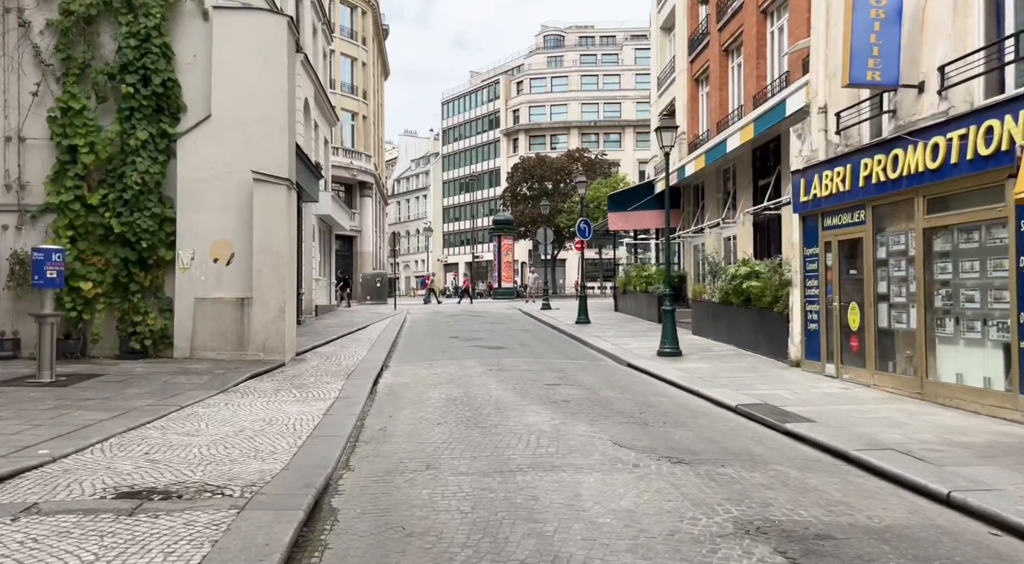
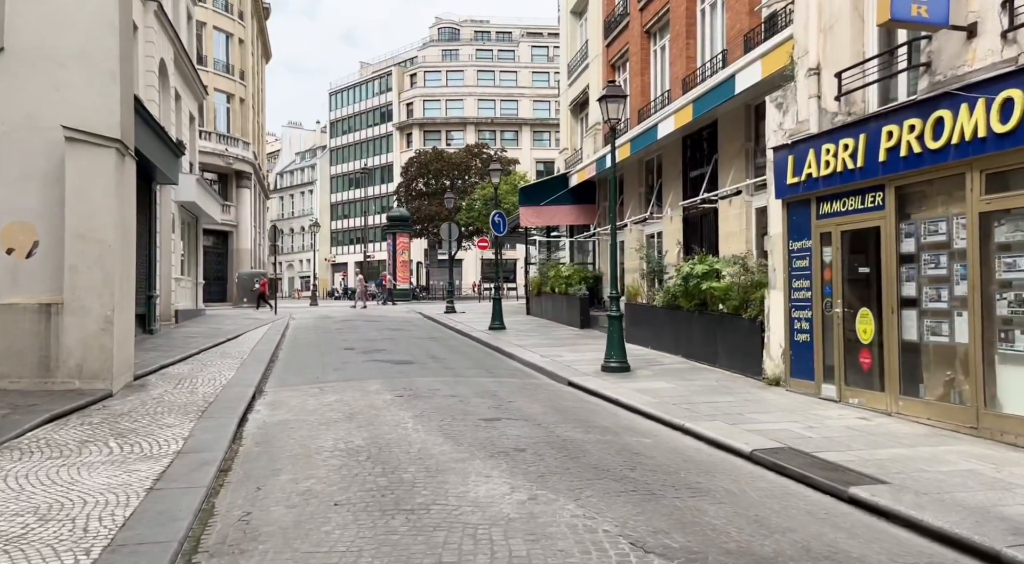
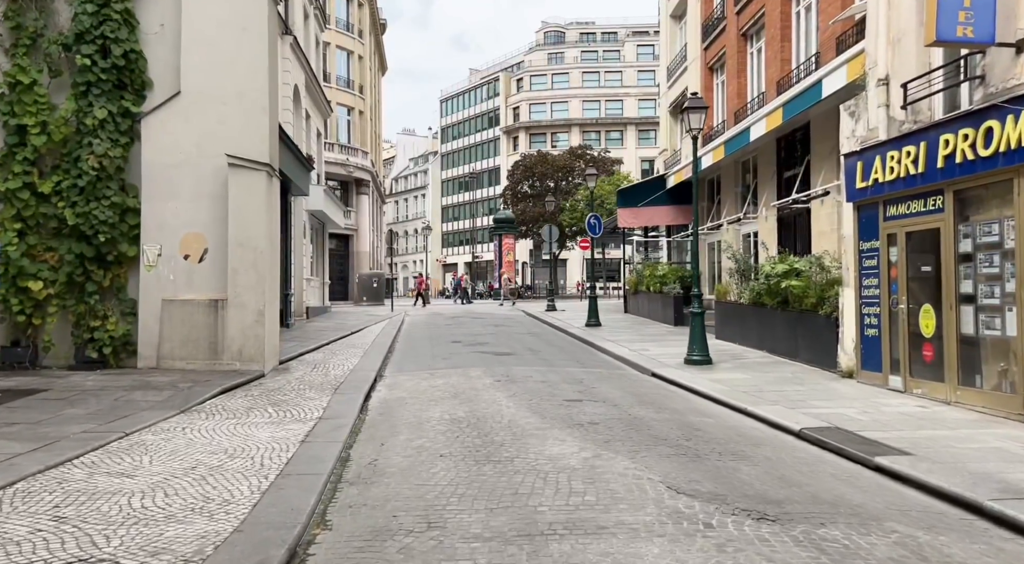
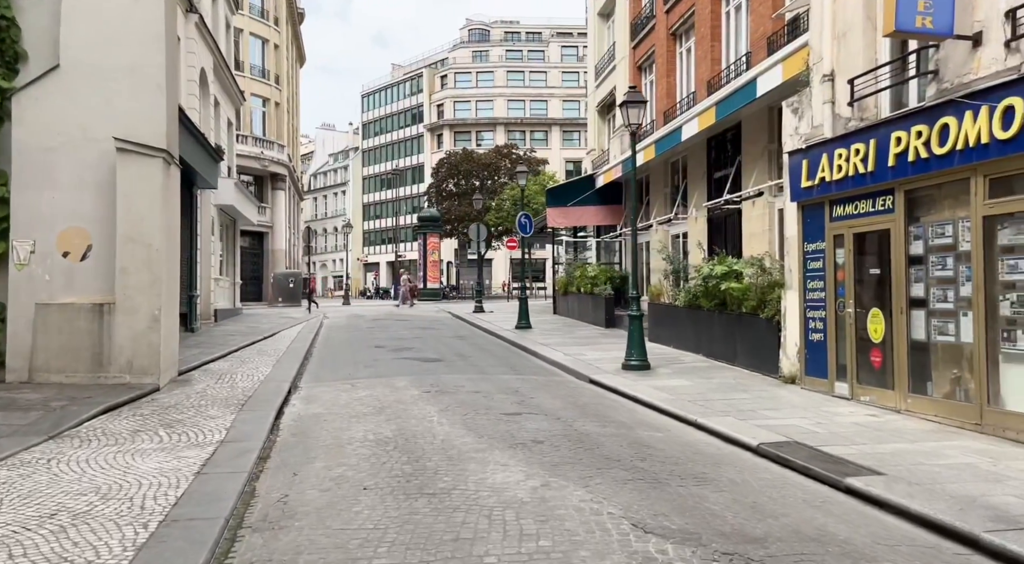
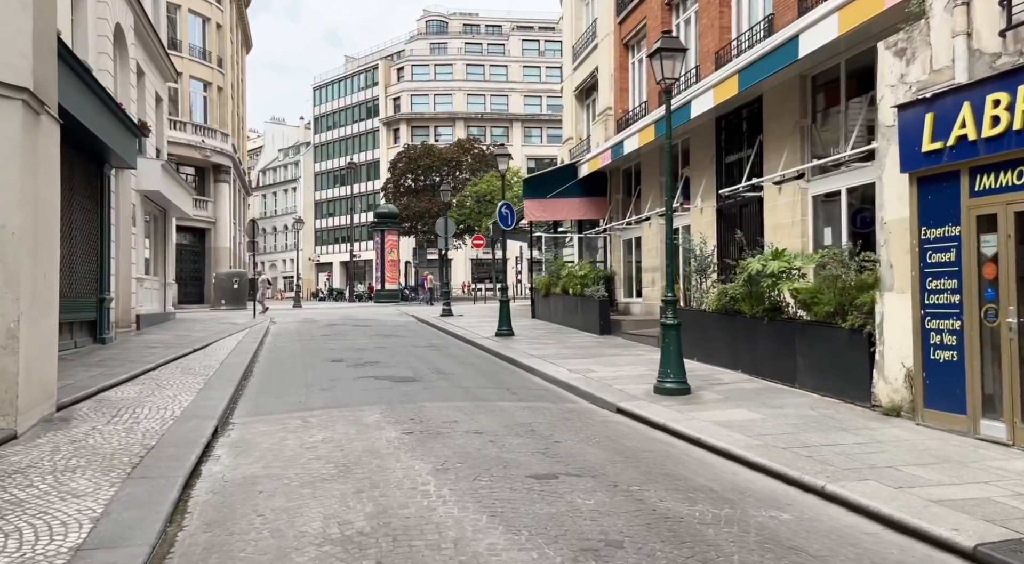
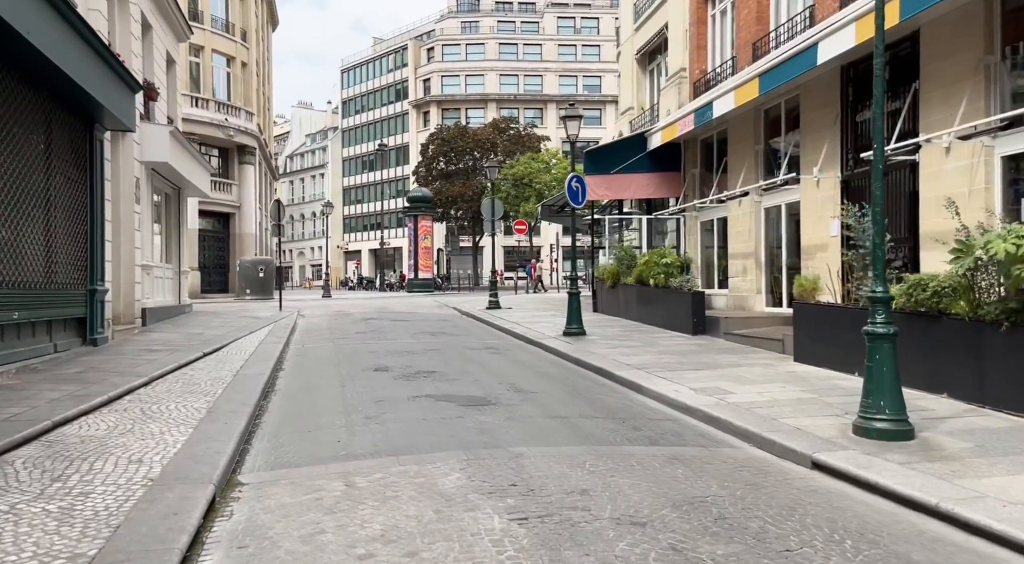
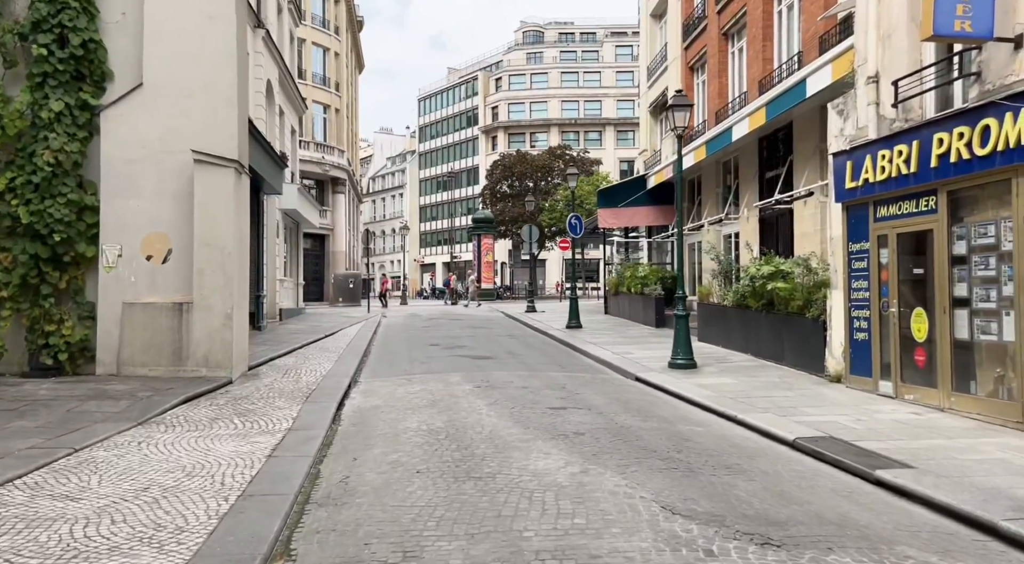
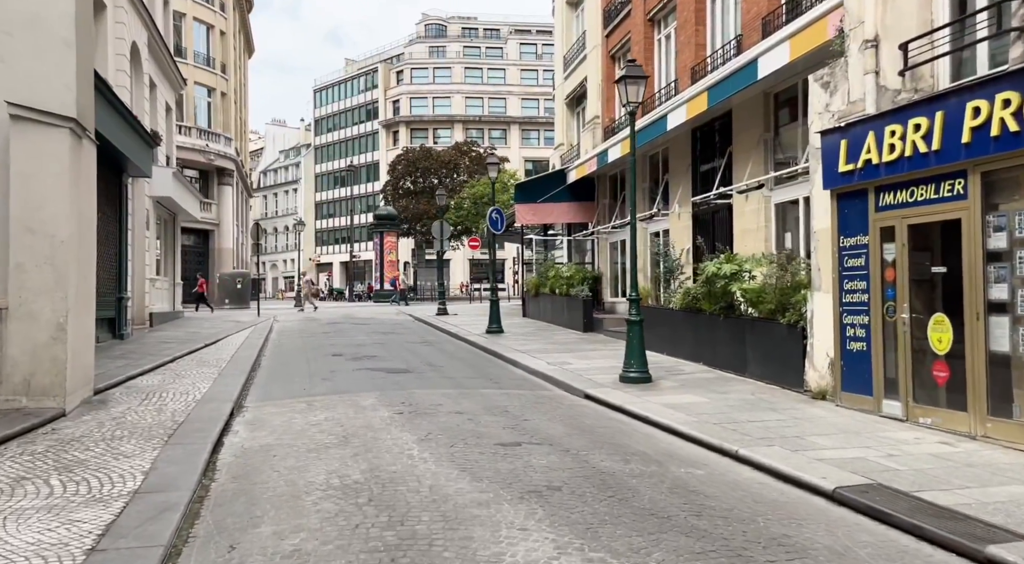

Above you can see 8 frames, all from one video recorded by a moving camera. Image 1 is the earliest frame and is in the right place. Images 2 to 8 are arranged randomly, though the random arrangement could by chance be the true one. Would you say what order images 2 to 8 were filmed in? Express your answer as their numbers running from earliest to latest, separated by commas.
3, 7, 4, 2, 8, 5, 6
